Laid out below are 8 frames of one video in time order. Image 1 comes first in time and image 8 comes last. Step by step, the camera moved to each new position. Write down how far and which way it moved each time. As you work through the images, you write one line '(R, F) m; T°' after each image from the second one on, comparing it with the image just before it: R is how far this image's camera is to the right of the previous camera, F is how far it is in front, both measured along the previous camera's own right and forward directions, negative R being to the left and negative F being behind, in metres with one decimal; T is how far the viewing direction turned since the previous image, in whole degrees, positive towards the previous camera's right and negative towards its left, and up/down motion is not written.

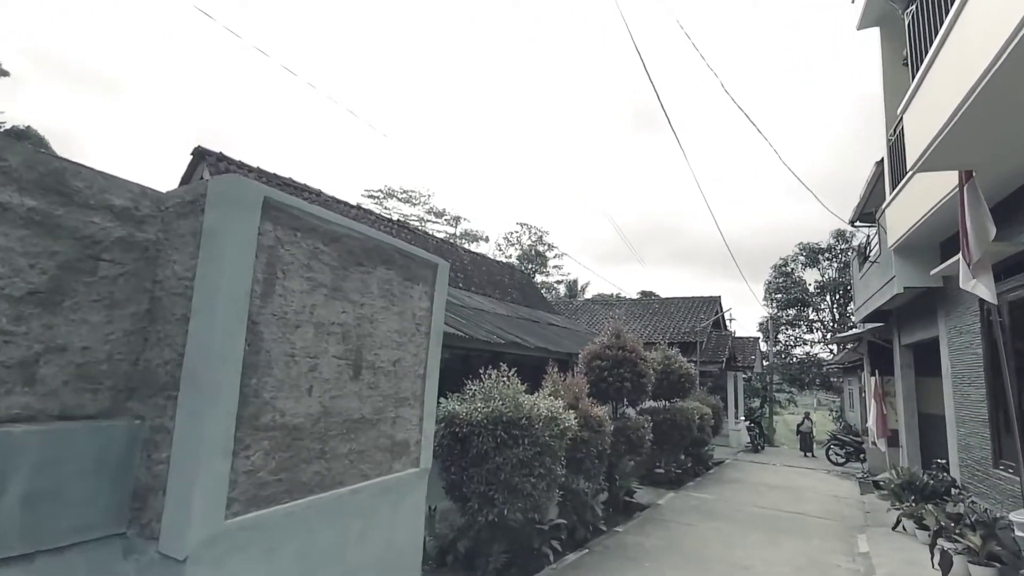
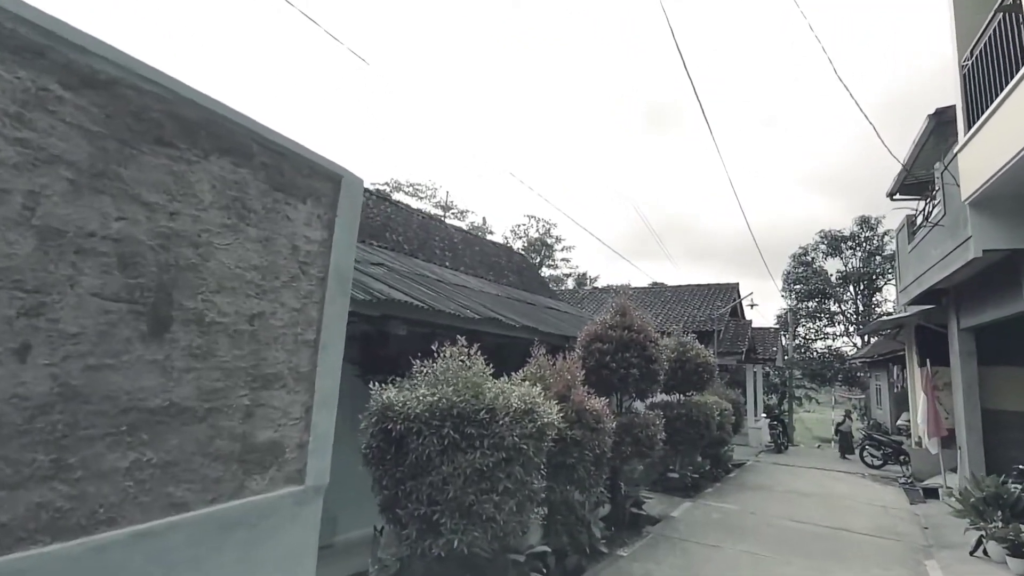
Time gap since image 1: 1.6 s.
(+0.3, +1.2) m; -1°
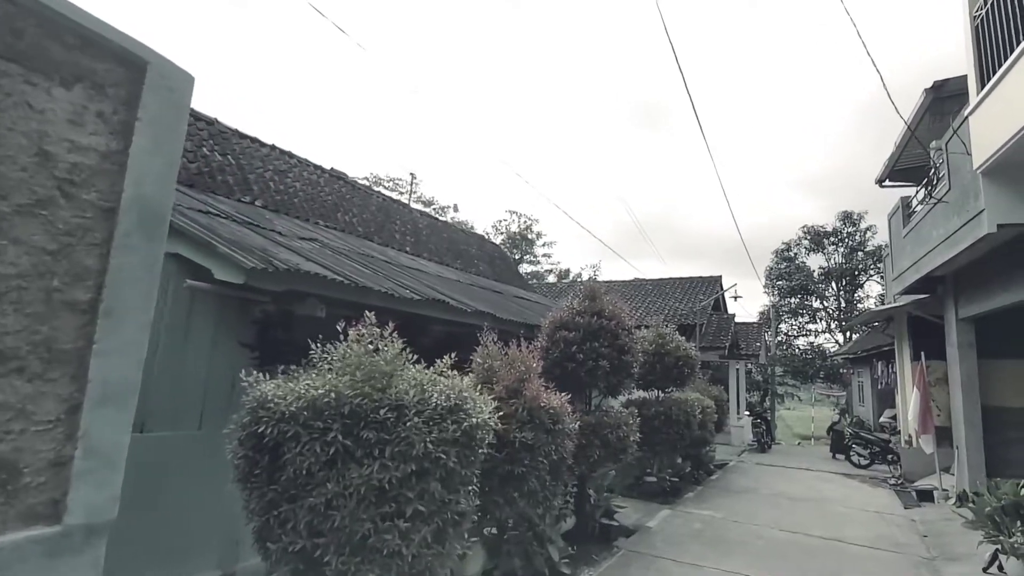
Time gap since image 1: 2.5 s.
(+0.3, +0.7) m; +2°
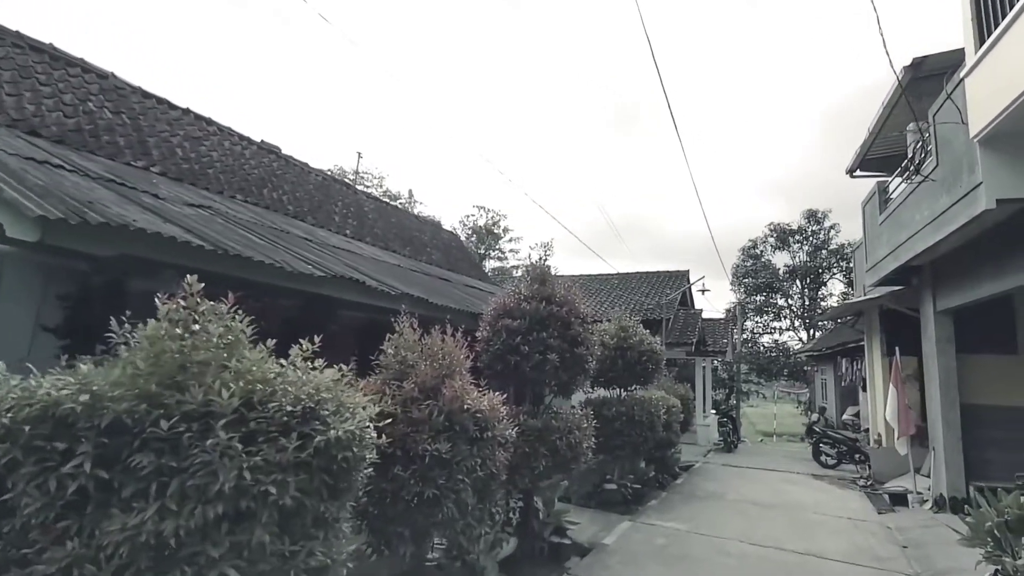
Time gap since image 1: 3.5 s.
(+0.3, +0.7) m; +3°
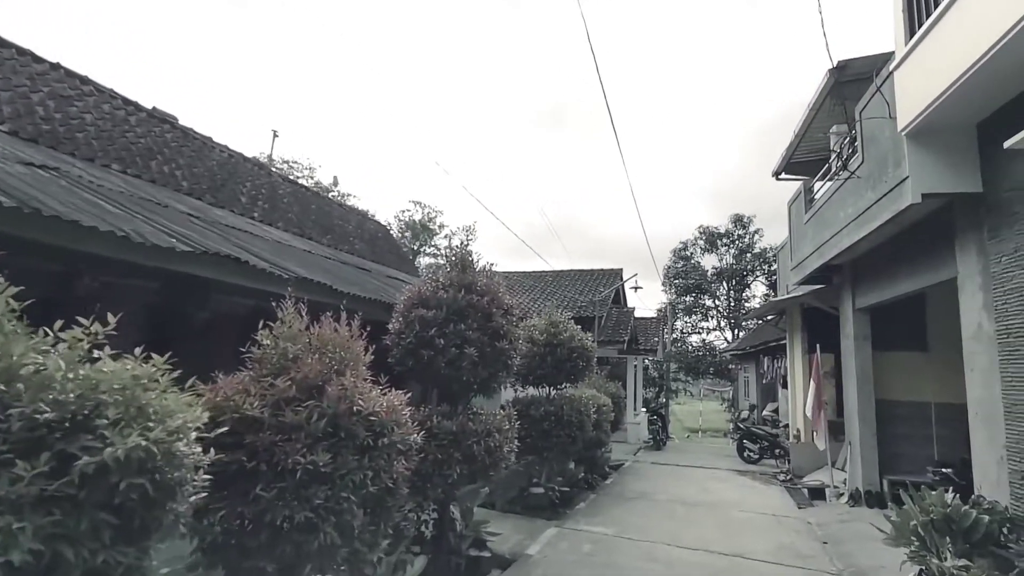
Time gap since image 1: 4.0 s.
(+0.2, +0.4) m; +7°
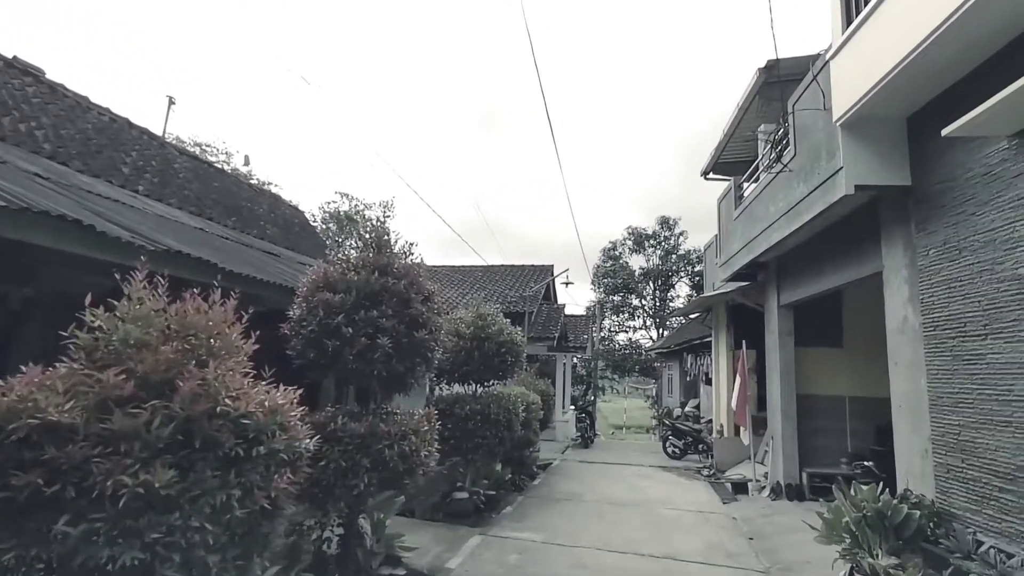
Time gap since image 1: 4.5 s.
(+0.1, +0.4) m; +7°
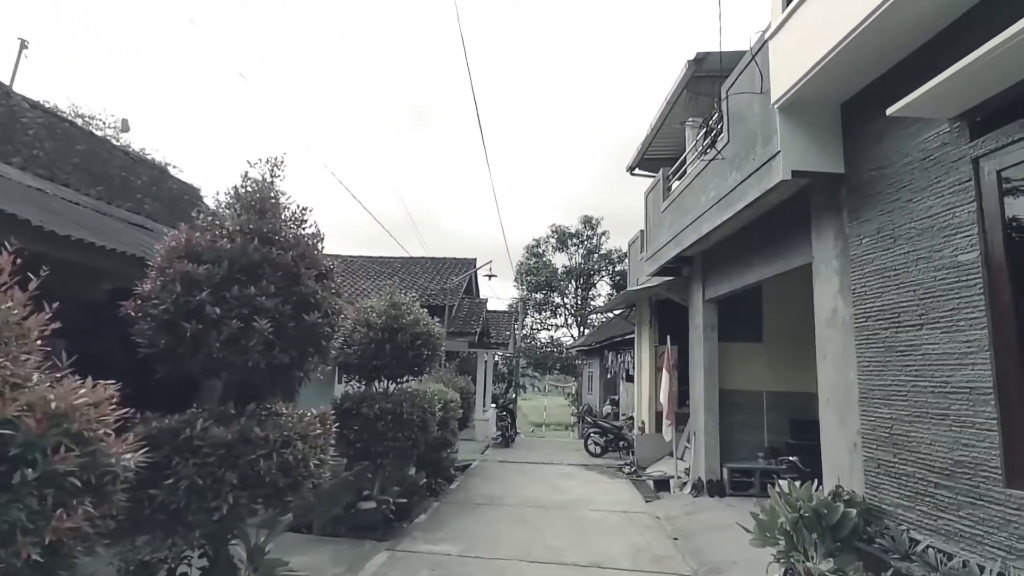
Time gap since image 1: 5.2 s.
(0.0, +0.5) m; +8°
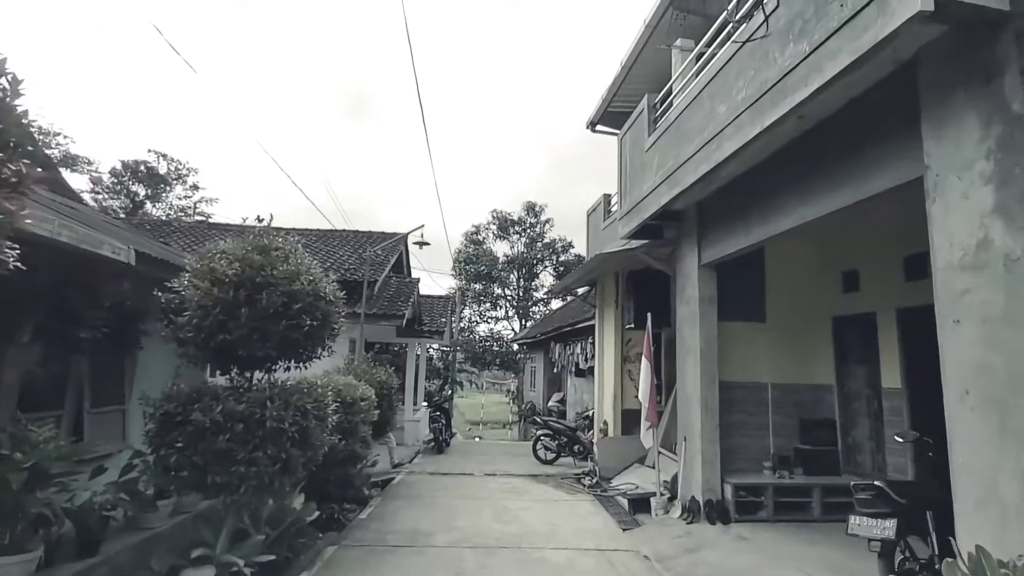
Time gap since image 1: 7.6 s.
(0.0, +1.8) m; +7°
